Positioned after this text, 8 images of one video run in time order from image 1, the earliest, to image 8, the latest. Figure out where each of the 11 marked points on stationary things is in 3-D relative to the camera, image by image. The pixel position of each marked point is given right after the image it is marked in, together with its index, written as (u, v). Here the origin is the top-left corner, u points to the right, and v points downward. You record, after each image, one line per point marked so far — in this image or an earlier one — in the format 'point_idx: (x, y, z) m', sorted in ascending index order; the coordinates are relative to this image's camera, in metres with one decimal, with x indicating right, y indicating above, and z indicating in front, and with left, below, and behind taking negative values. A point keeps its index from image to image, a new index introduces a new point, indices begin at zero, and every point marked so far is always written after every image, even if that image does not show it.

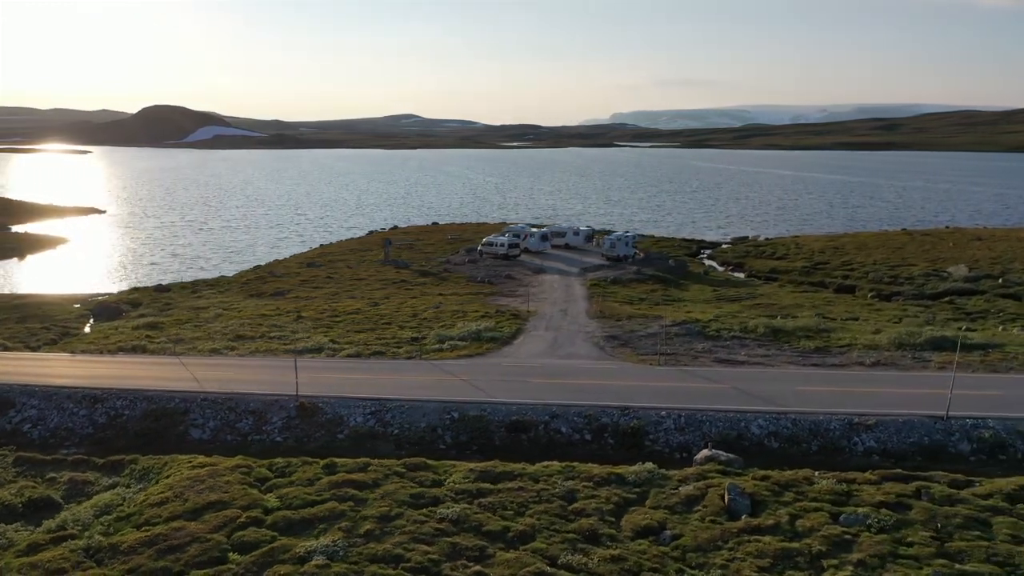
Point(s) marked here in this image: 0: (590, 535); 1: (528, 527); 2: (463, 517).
0: (+1.6, -5.2, +15.3) m
1: (+0.3, -5.1, +15.6) m
2: (-1.1, -5.1, +16.1) m
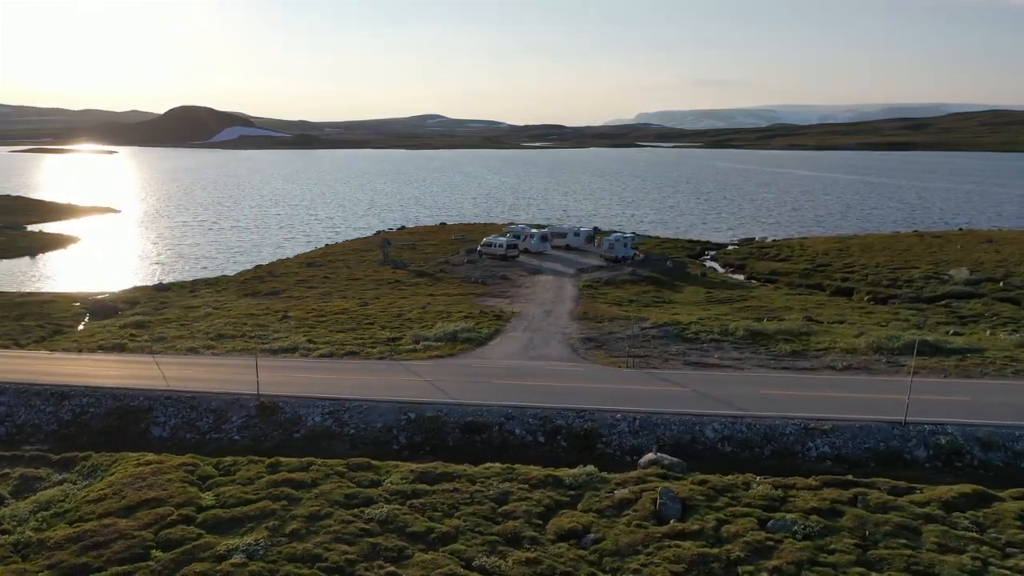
0: (0.0, -5.2, +15.3) m
1: (-1.3, -5.2, +15.7) m
2: (-2.7, -5.1, +16.2) m
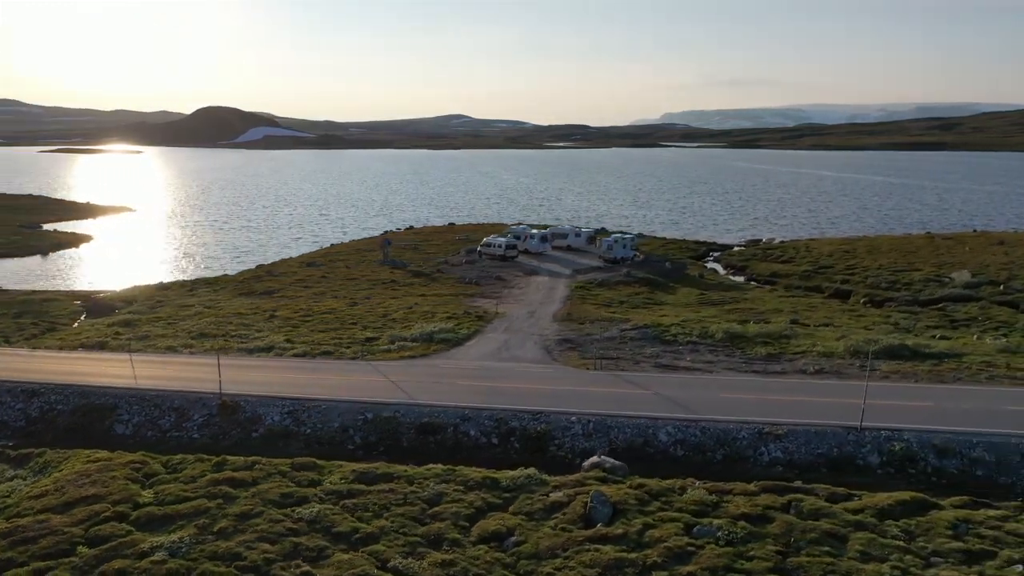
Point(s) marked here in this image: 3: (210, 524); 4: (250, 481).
0: (-1.7, -5.3, +15.3) m
1: (-2.9, -5.2, +15.7) m
2: (-4.3, -5.1, +16.3) m
3: (-6.7, -5.2, +16.1) m
4: (-6.6, -4.9, +18.3) m
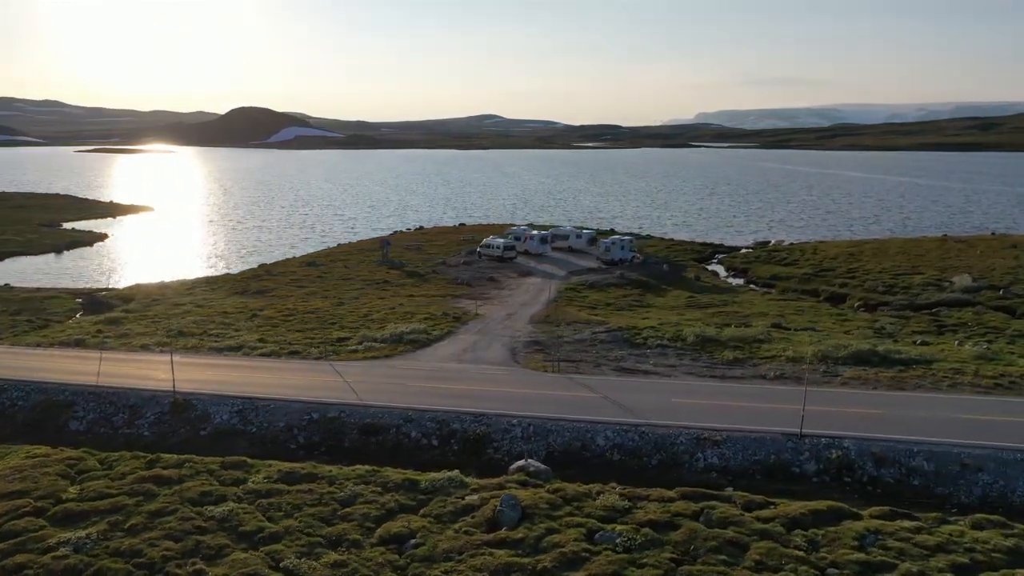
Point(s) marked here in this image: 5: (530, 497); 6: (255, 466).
0: (-3.8, -5.3, +15.5) m
1: (-5.0, -5.3, +15.9) m
2: (-6.4, -5.2, +16.5) m
3: (-8.7, -5.2, +16.4) m
4: (-8.6, -4.9, +18.6) m
5: (+0.4, -5.0, +17.3) m
6: (-6.9, -4.8, +19.6) m
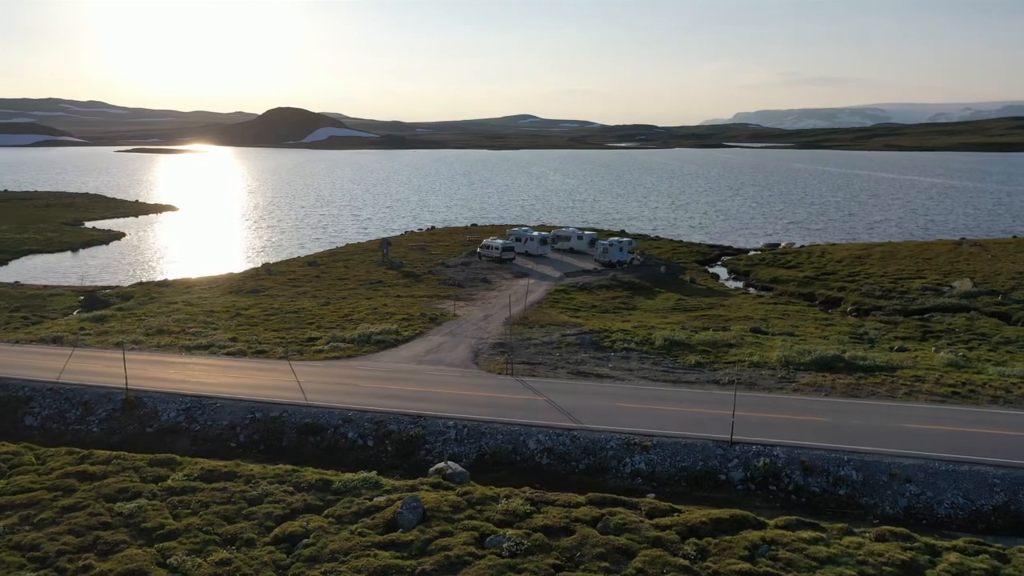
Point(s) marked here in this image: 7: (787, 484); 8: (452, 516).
0: (-6.1, -5.4, +15.7) m
1: (-7.3, -5.3, +16.2) m
2: (-8.7, -5.2, +16.8) m
3: (-11.0, -5.2, +16.8) m
4: (-10.8, -4.9, +19.0) m
5: (-1.8, -5.0, +17.4) m
6: (-9.1, -4.8, +20.0) m
7: (+7.5, -5.3, +19.7) m
8: (-1.3, -5.2, +16.5) m
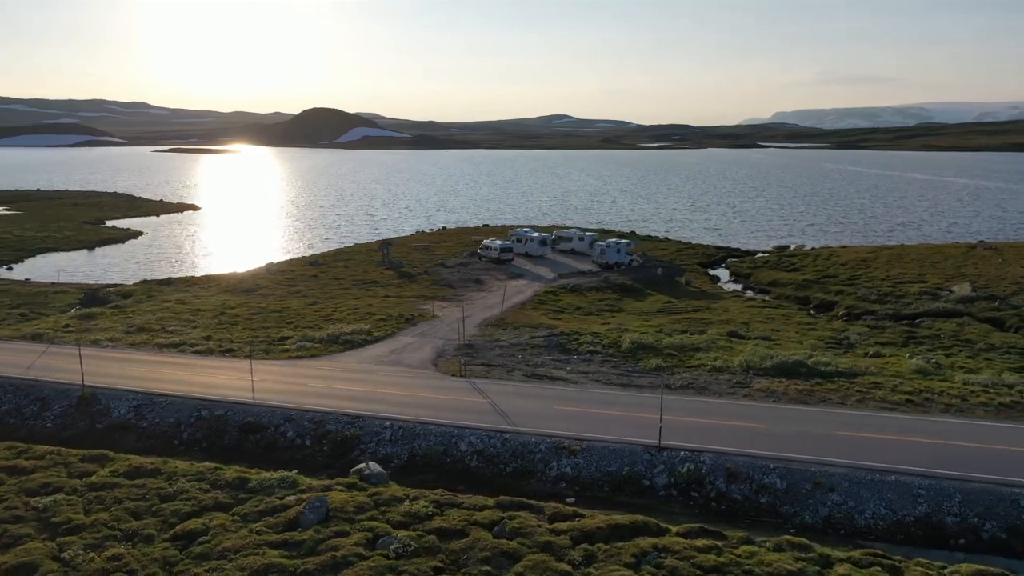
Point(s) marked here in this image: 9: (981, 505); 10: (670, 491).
0: (-8.4, -5.4, +16.0) m
1: (-9.6, -5.3, +16.6) m
2: (-10.9, -5.2, +17.3) m
3: (-13.3, -5.2, +17.3) m
4: (-12.9, -4.9, +19.5) m
5: (-4.1, -5.1, +17.5) m
6: (-11.2, -4.8, +20.4) m
7: (+5.3, -5.4, +19.5) m
8: (-3.6, -5.2, +16.7) m
9: (+11.7, -5.4, +18.1) m
10: (+4.3, -5.5, +19.8) m
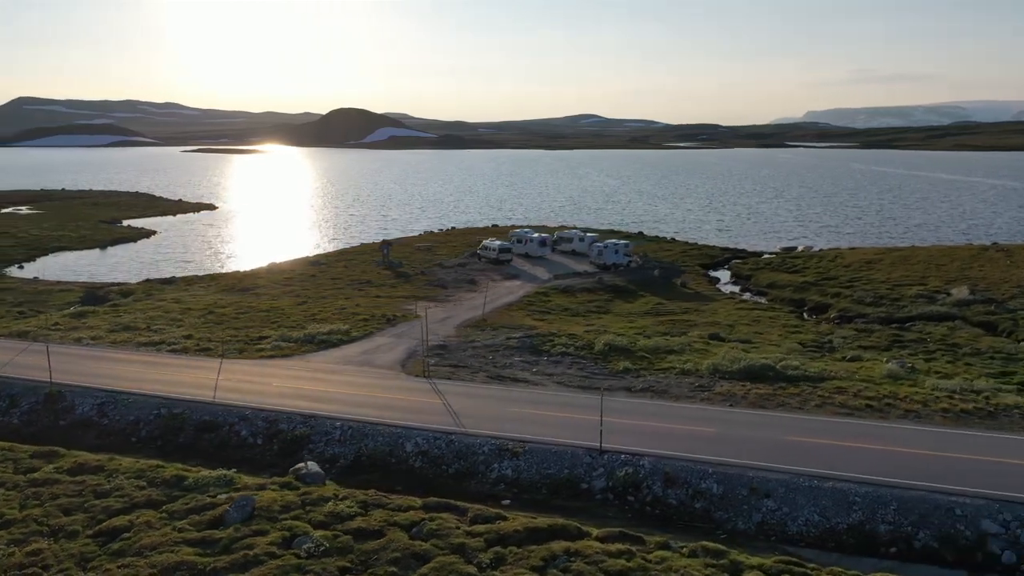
0: (-10.2, -5.4, +16.4) m
1: (-11.4, -5.3, +16.9) m
2: (-12.7, -5.2, +17.7) m
3: (-15.1, -5.2, +17.8) m
4: (-14.7, -4.9, +20.0) m
5: (-5.8, -5.1, +17.7) m
6: (-12.9, -4.8, +20.8) m
7: (+3.6, -5.5, +19.4) m
8: (-5.4, -5.3, +16.9) m
9: (+9.9, -5.5, +17.9) m
10: (+2.6, -5.6, +19.7) m
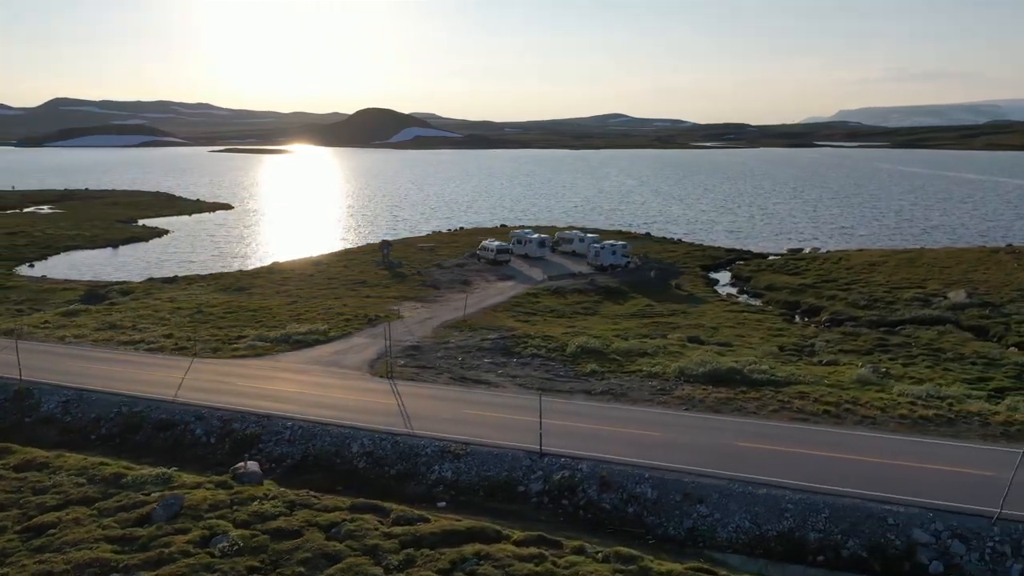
0: (-12.1, -5.4, +16.7) m
1: (-13.2, -5.3, +17.3) m
2: (-14.5, -5.2, +18.1) m
3: (-16.8, -5.2, +18.3) m
4: (-16.4, -4.9, +20.5) m
5: (-7.6, -5.2, +18.0) m
6: (-14.6, -4.8, +21.3) m
7: (+1.8, -5.6, +19.4) m
8: (-7.2, -5.3, +17.1) m
9: (+8.1, -5.6, +17.6) m
10: (+0.8, -5.7, +19.7) m
